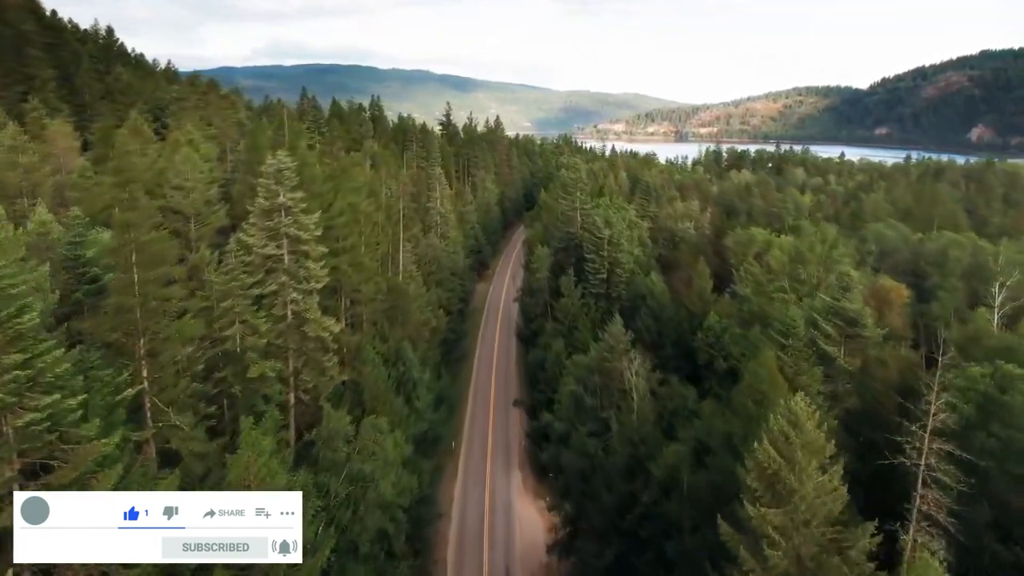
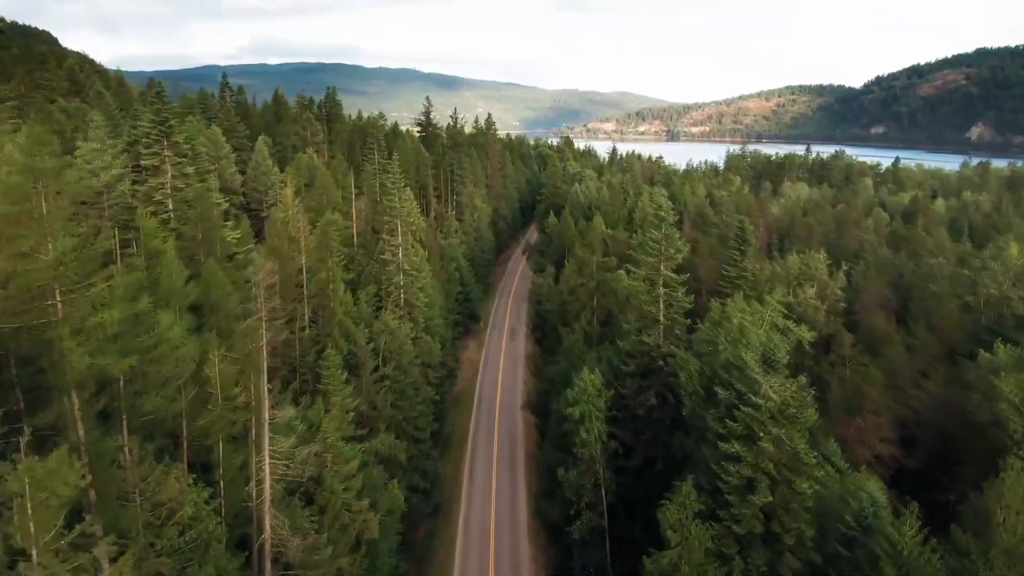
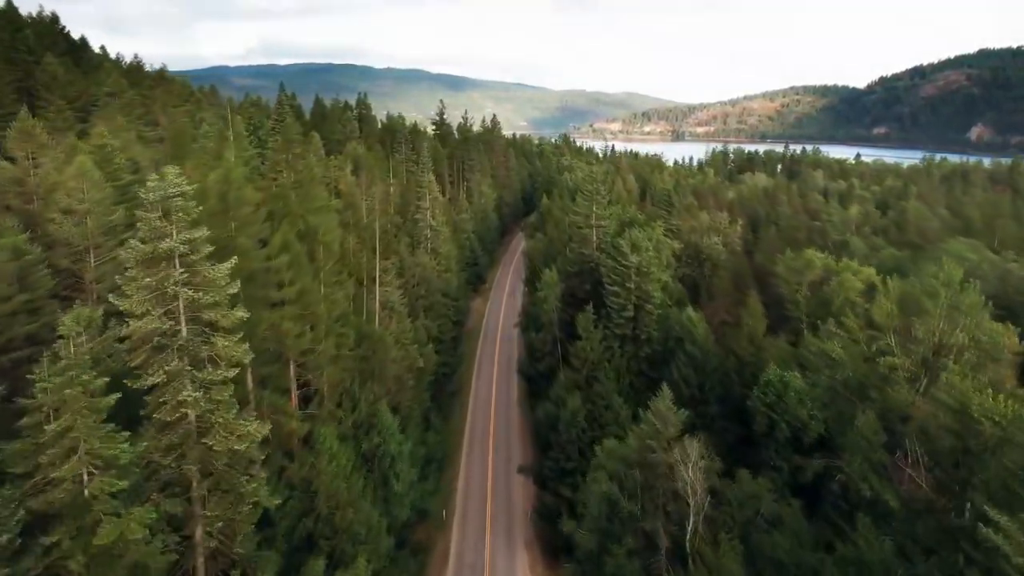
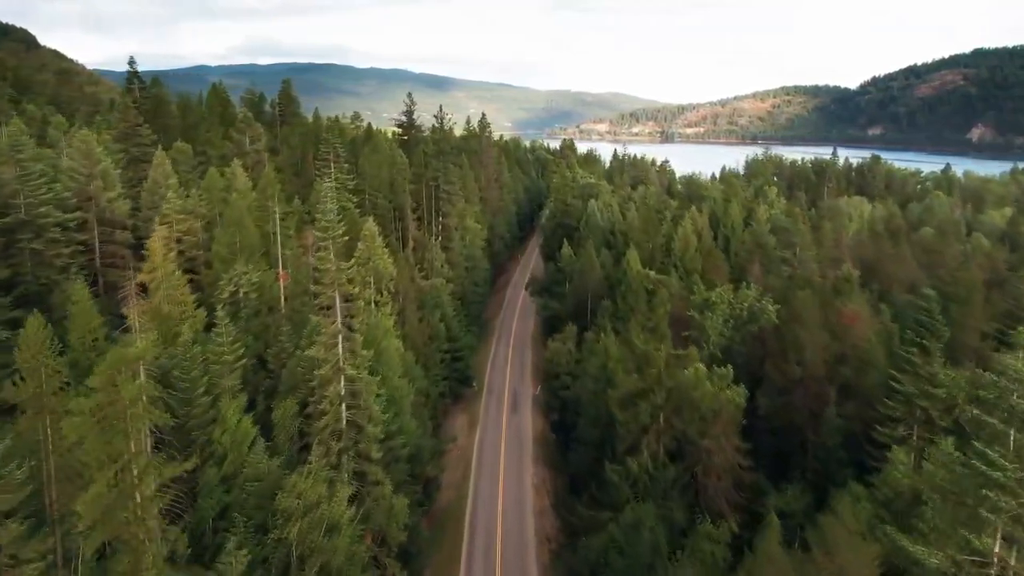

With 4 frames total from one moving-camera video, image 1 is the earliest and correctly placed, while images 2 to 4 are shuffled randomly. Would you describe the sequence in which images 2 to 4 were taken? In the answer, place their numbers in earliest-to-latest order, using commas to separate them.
3, 2, 4
